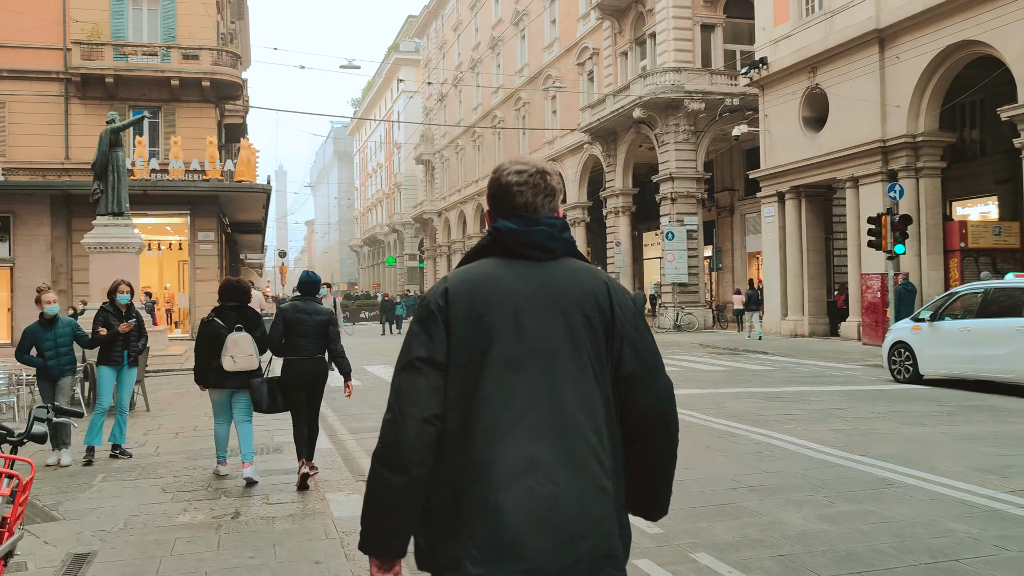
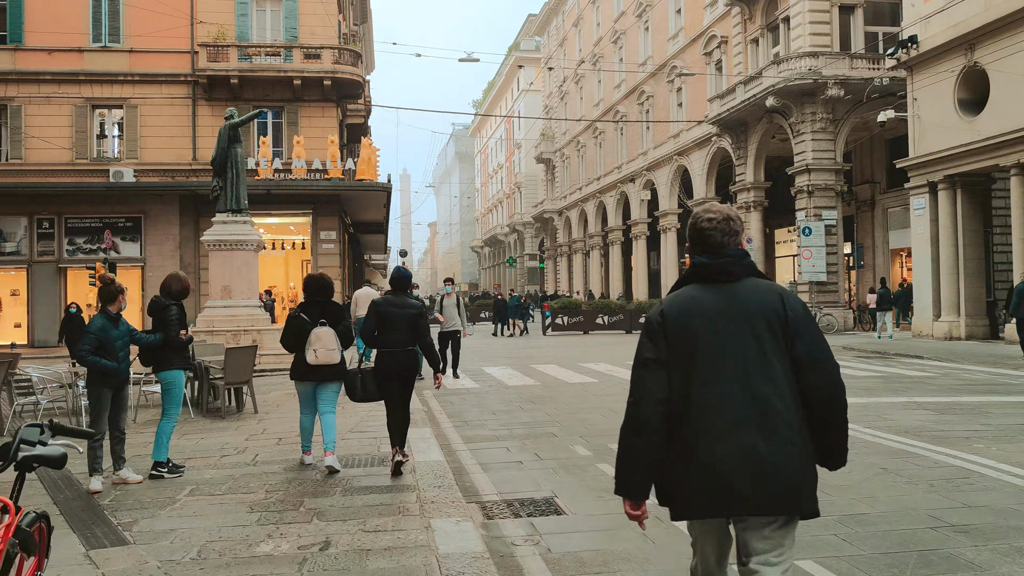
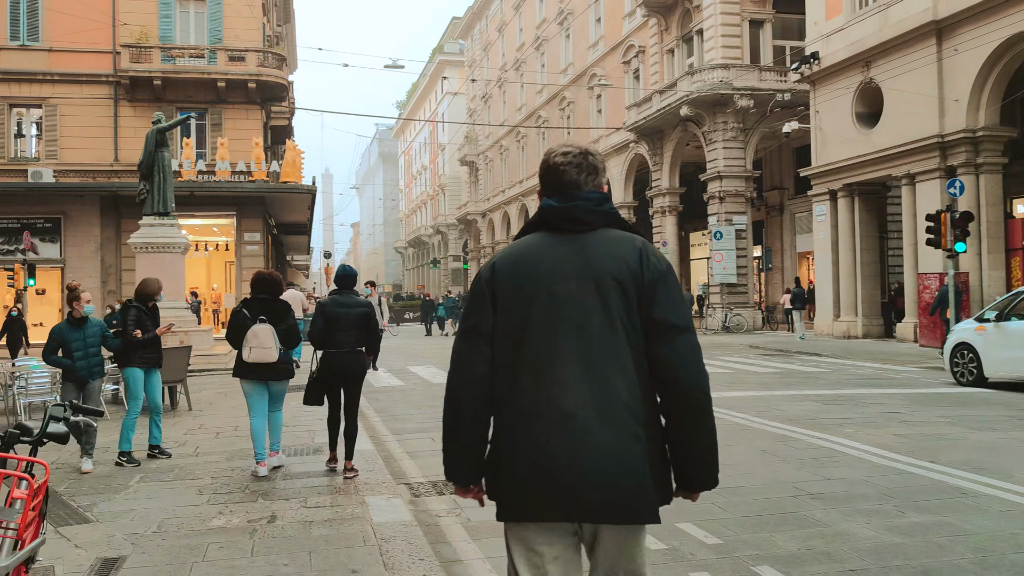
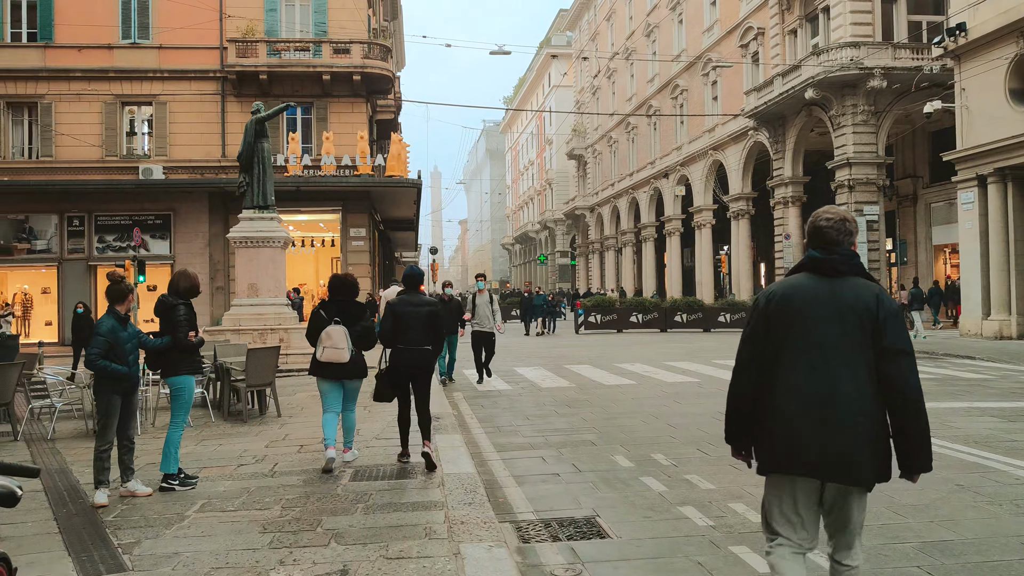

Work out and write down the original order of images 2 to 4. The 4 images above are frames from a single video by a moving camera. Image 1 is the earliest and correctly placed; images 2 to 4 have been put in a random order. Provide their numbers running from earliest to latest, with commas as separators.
3, 2, 4
